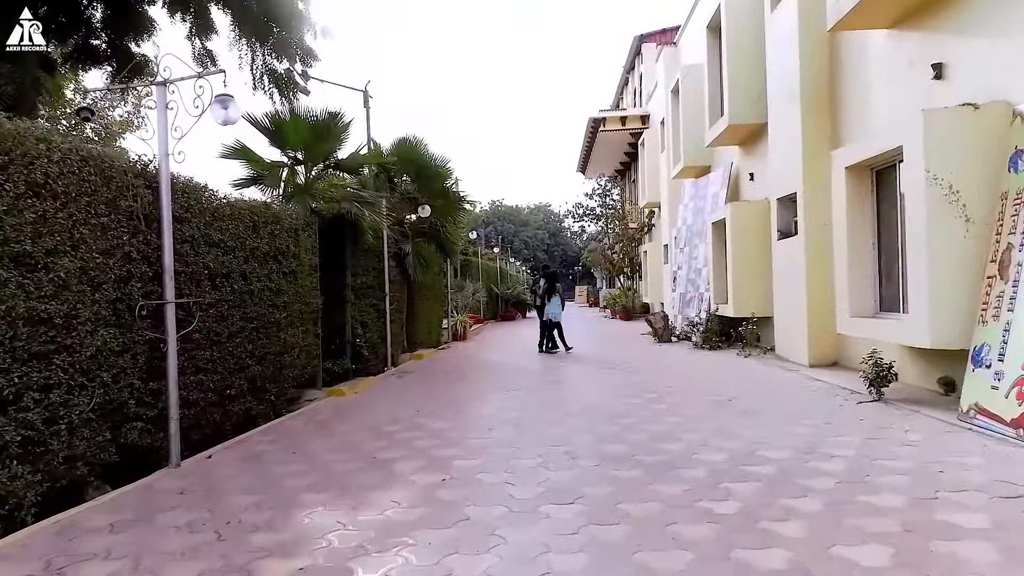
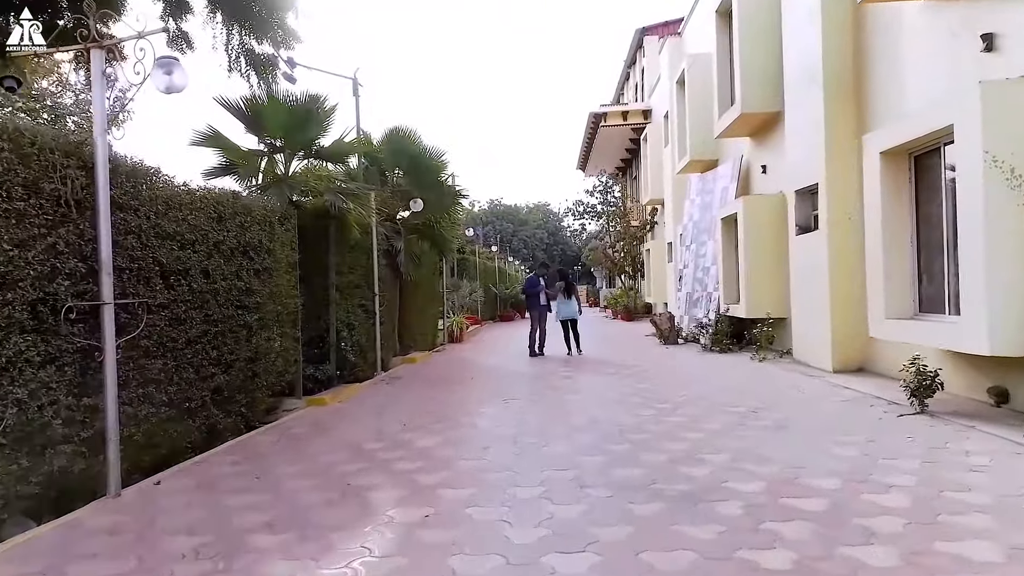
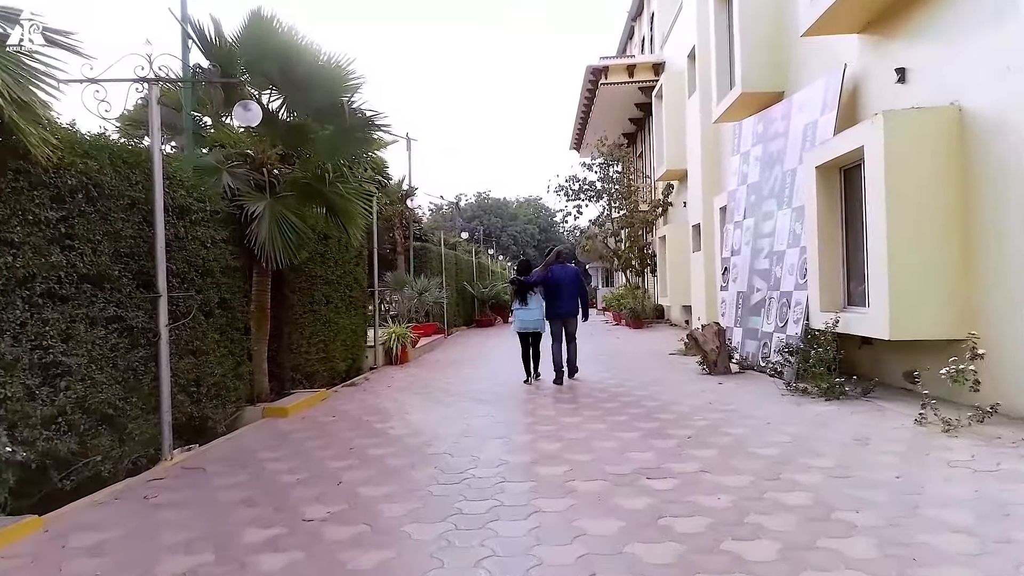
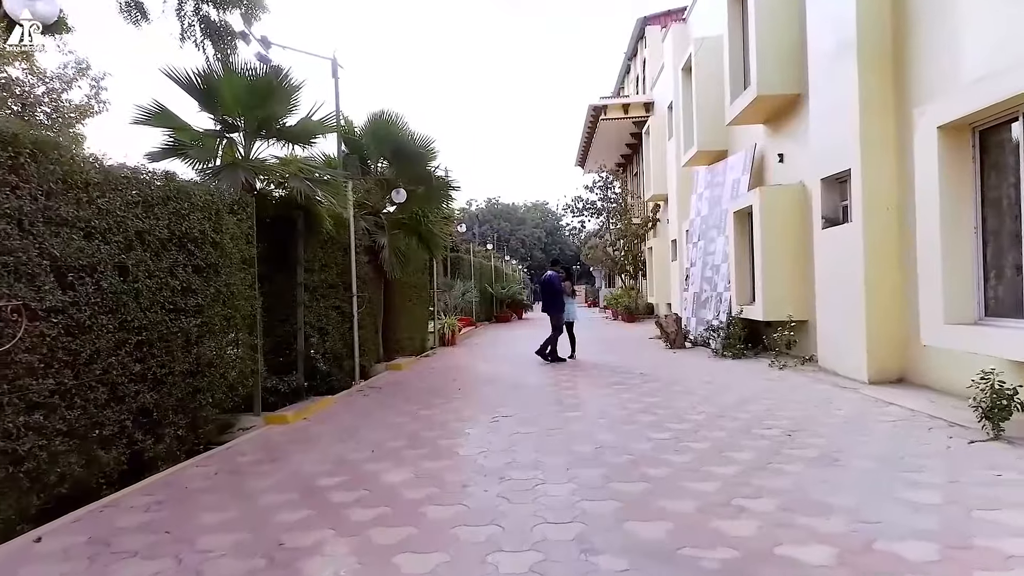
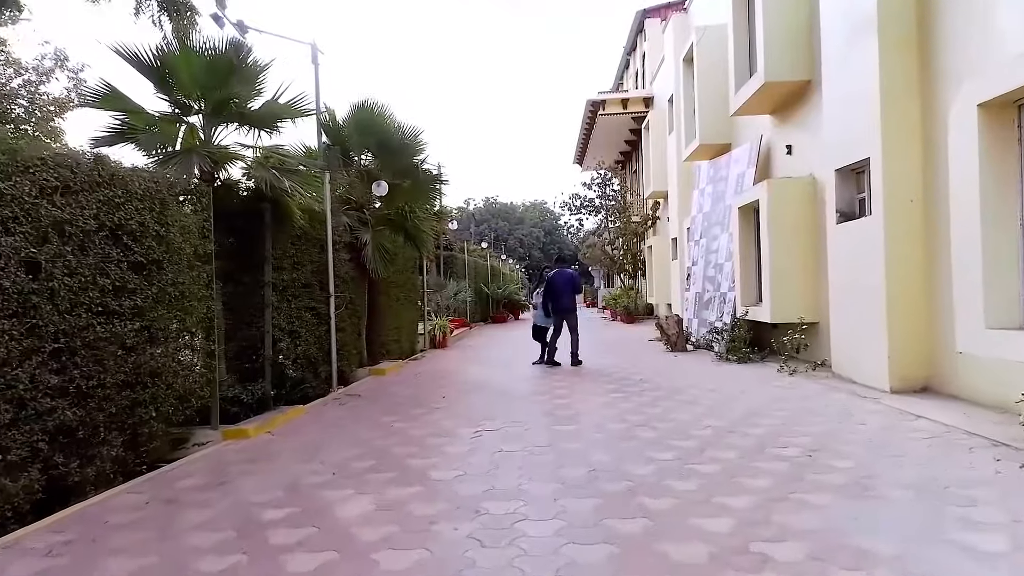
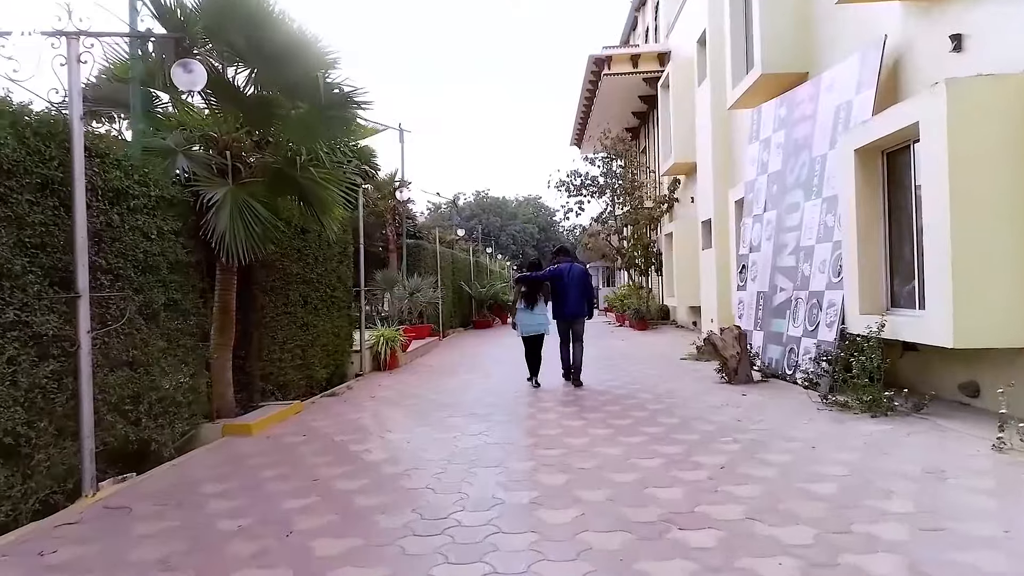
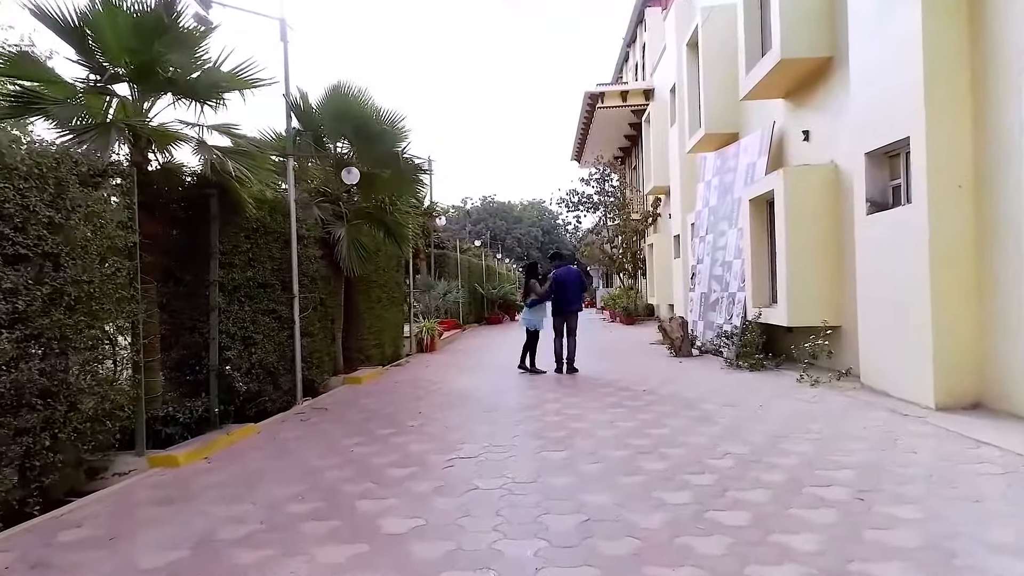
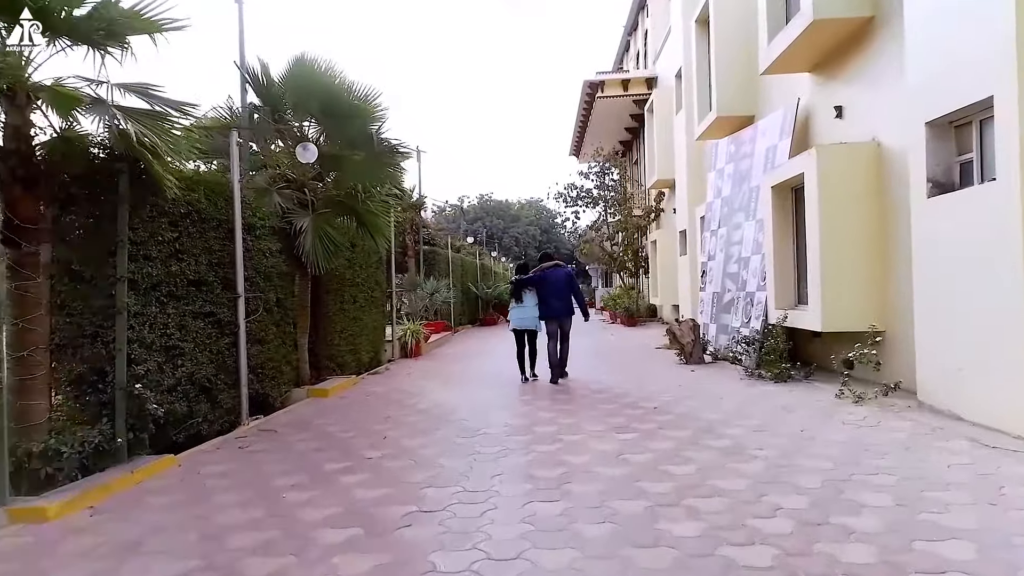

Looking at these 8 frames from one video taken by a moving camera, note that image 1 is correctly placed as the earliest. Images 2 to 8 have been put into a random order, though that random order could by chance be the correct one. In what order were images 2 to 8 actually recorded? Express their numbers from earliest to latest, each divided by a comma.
2, 4, 5, 7, 8, 3, 6
